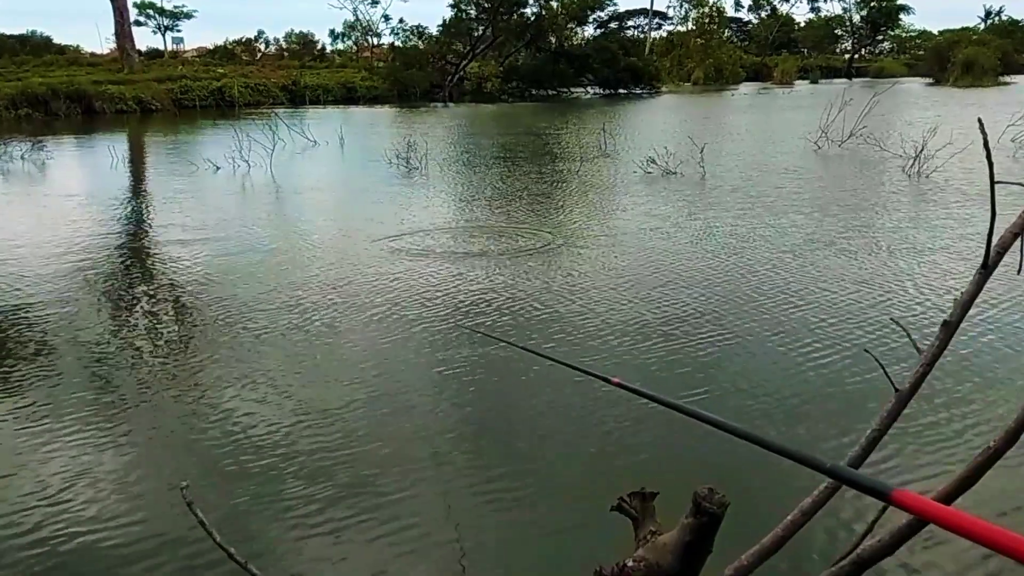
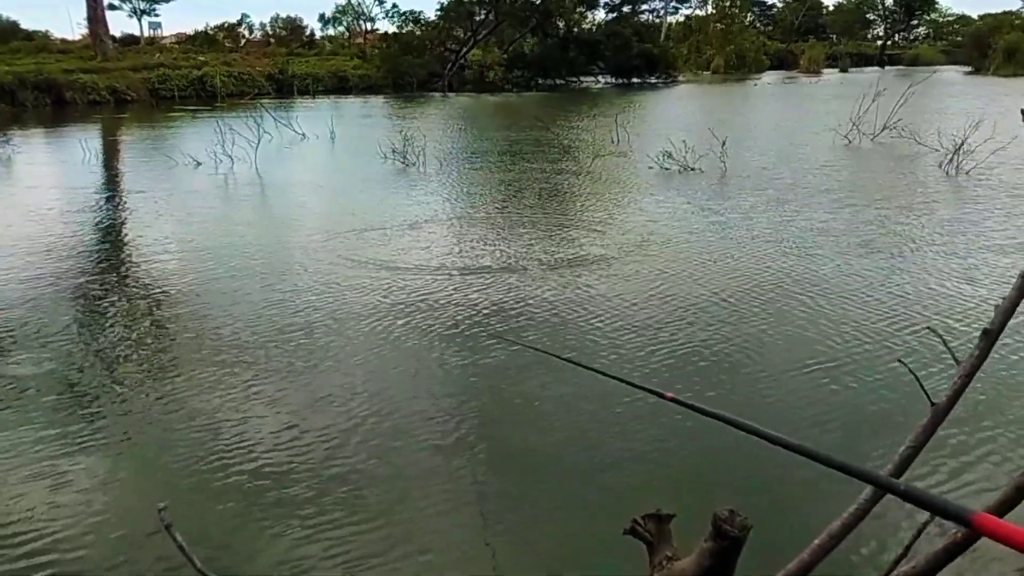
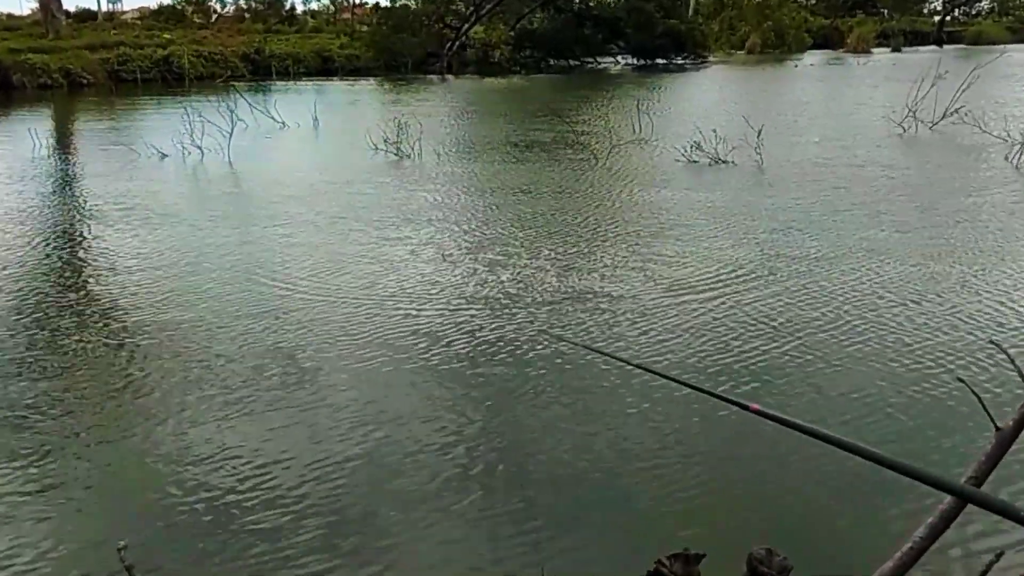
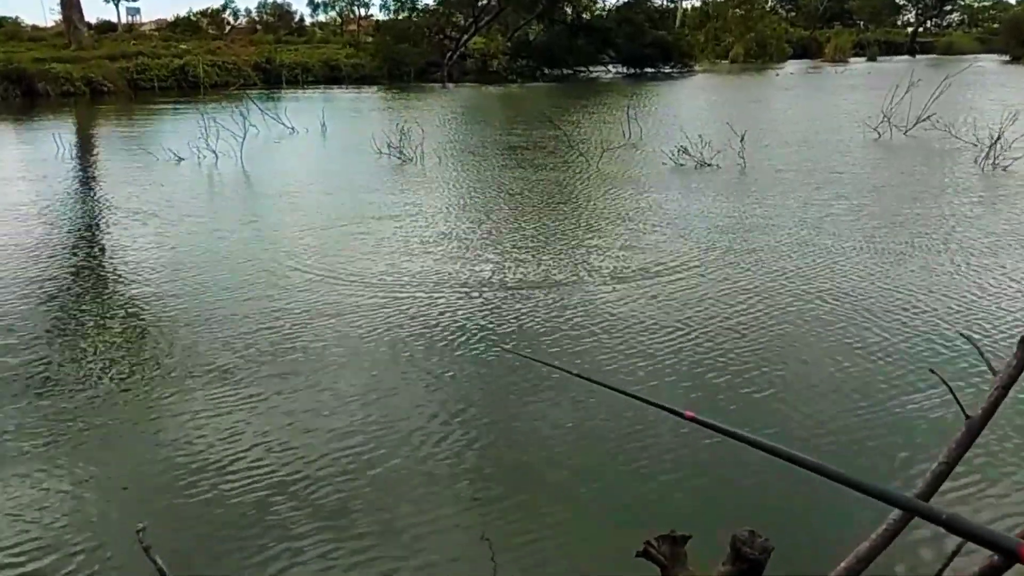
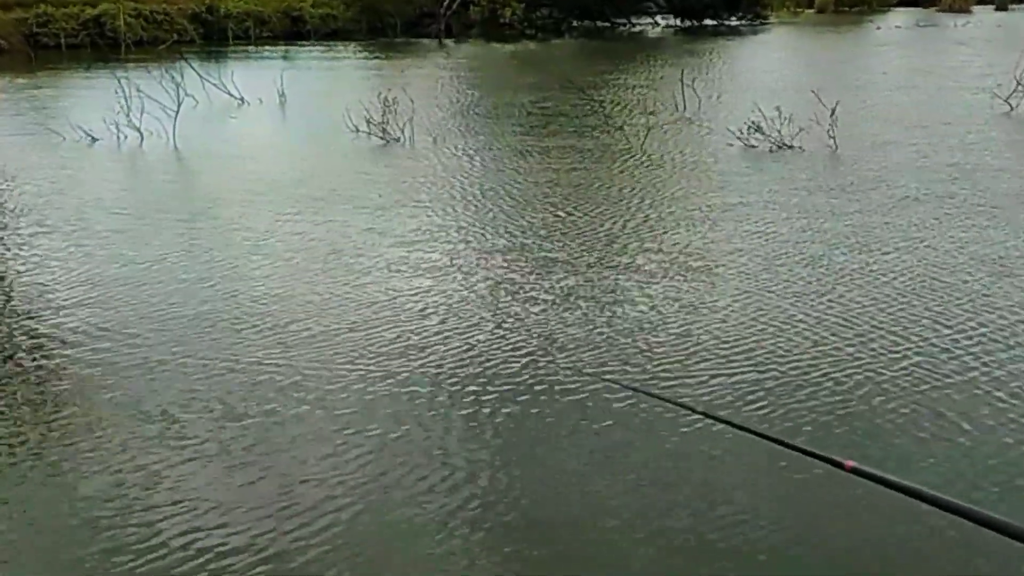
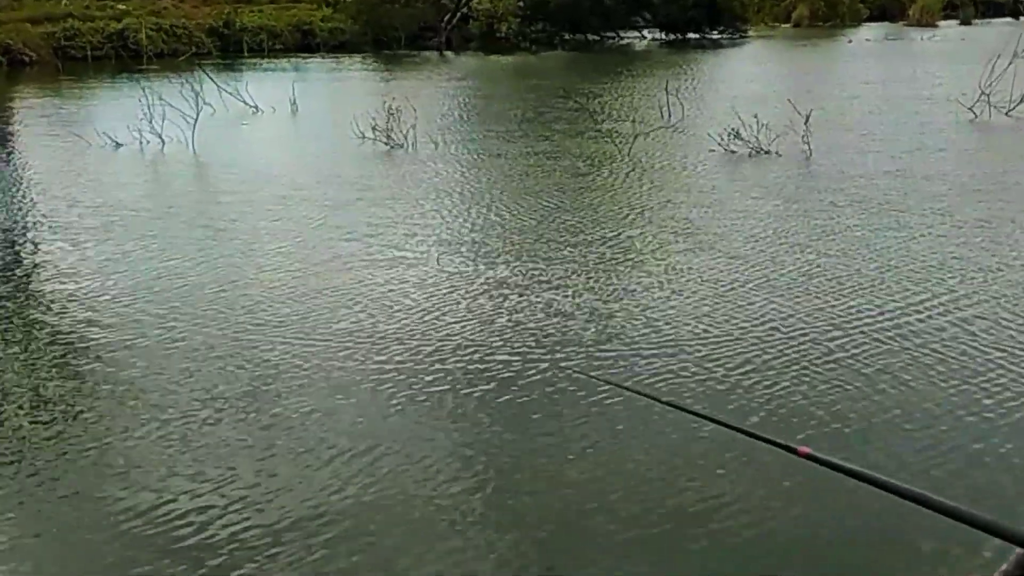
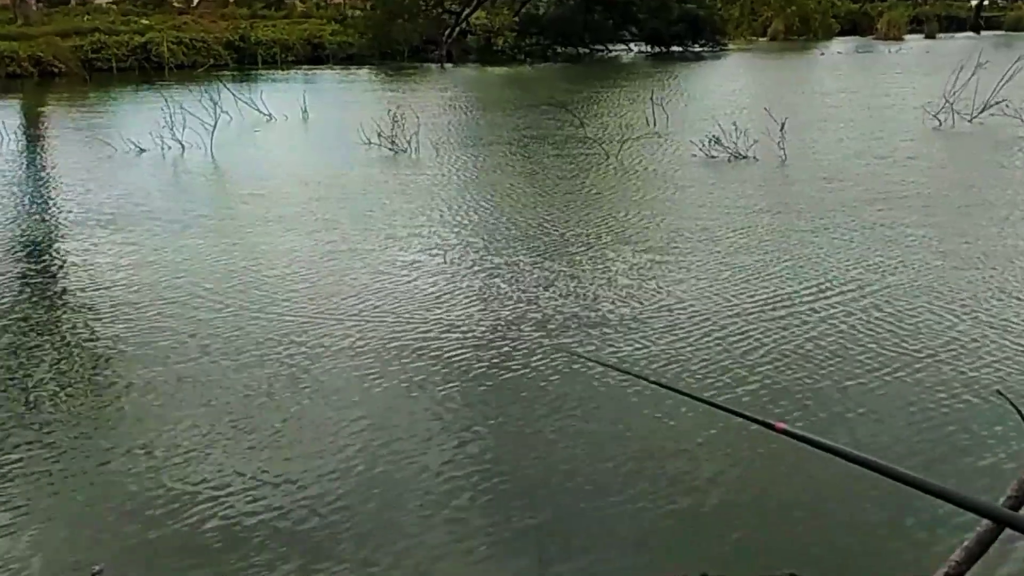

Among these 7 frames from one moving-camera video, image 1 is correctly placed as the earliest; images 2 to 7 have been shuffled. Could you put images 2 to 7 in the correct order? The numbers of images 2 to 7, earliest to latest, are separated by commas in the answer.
2, 4, 3, 7, 6, 5
